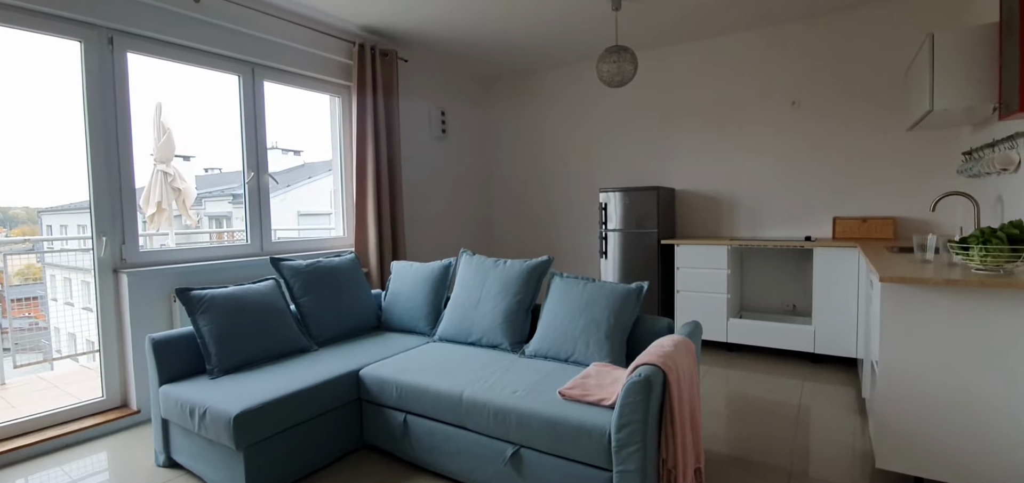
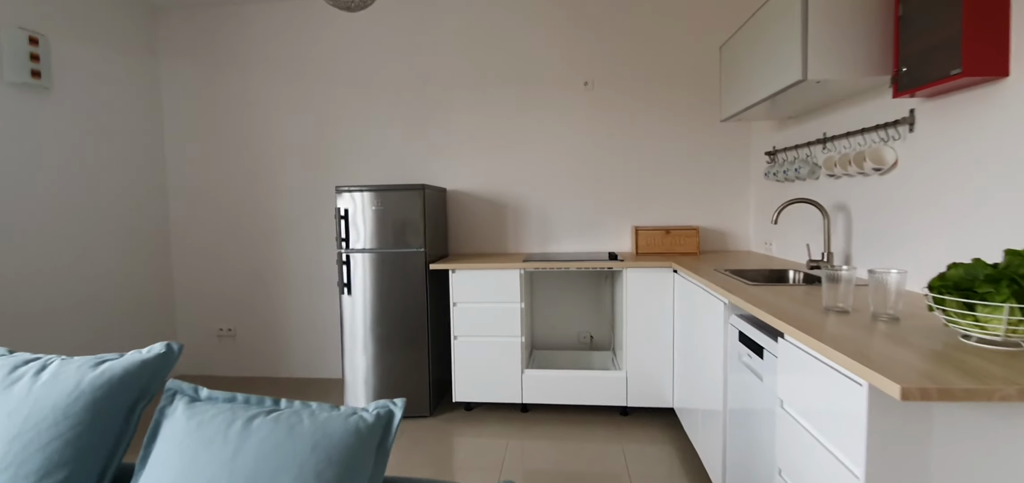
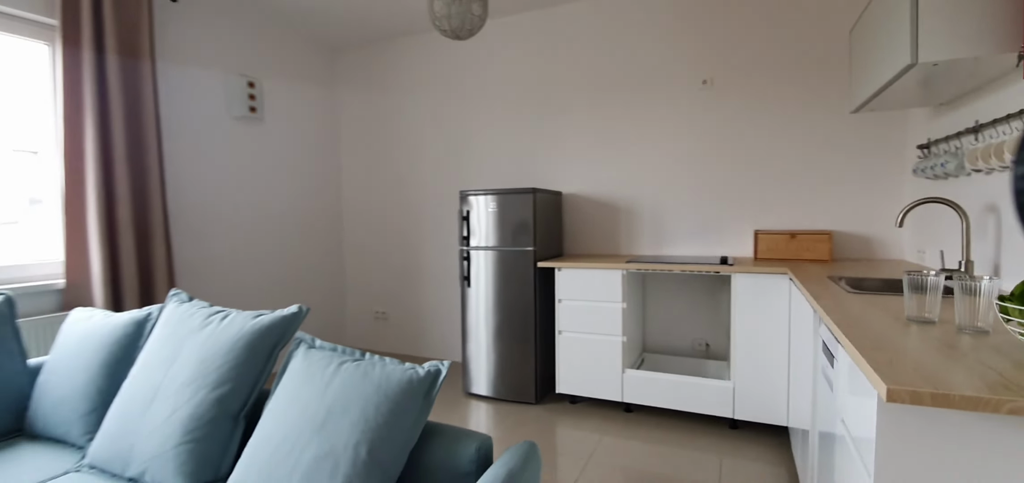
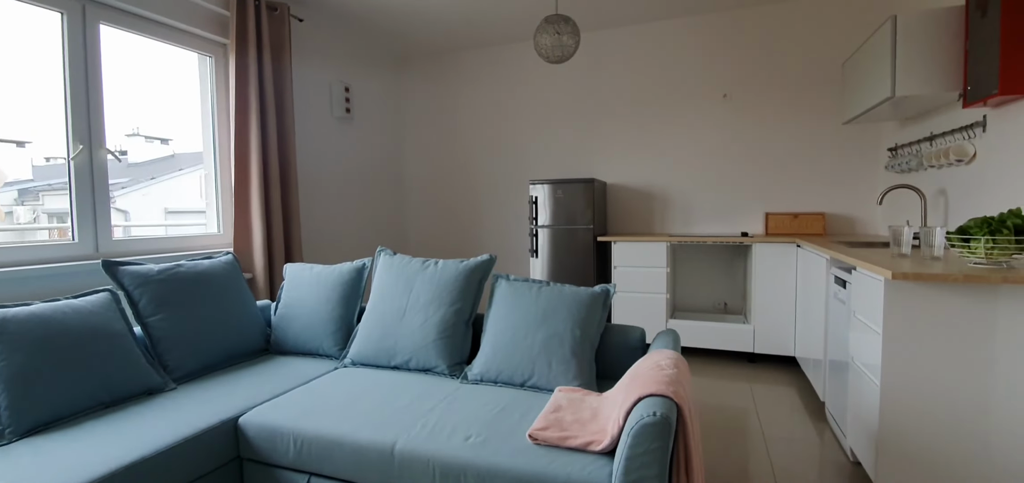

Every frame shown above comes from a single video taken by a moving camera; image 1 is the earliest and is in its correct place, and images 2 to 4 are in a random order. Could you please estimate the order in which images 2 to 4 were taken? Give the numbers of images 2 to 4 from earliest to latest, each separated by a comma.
4, 2, 3
